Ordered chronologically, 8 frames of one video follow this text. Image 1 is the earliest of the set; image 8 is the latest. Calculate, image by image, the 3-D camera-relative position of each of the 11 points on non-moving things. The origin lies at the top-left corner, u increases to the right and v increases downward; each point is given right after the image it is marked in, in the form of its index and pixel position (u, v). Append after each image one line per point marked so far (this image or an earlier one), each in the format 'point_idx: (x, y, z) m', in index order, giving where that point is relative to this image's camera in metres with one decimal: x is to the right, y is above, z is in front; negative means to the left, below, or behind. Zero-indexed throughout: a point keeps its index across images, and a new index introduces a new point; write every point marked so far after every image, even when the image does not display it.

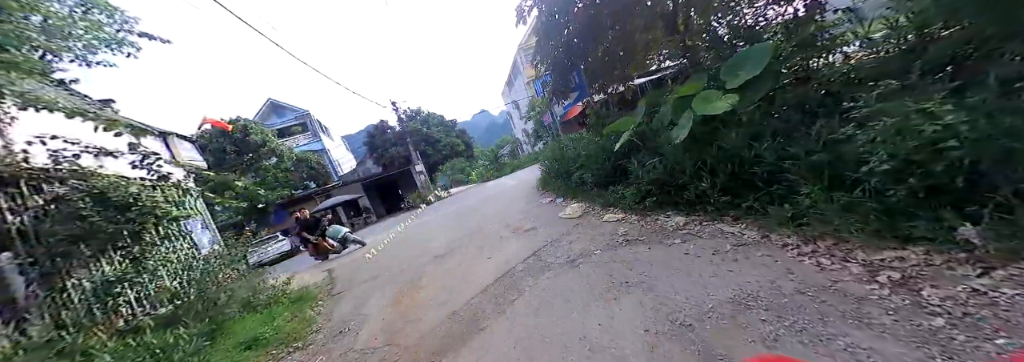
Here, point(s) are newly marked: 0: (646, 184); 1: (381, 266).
0: (+1.5, 0.0, +3.3) m
1: (-2.4, -1.5, +5.3) m
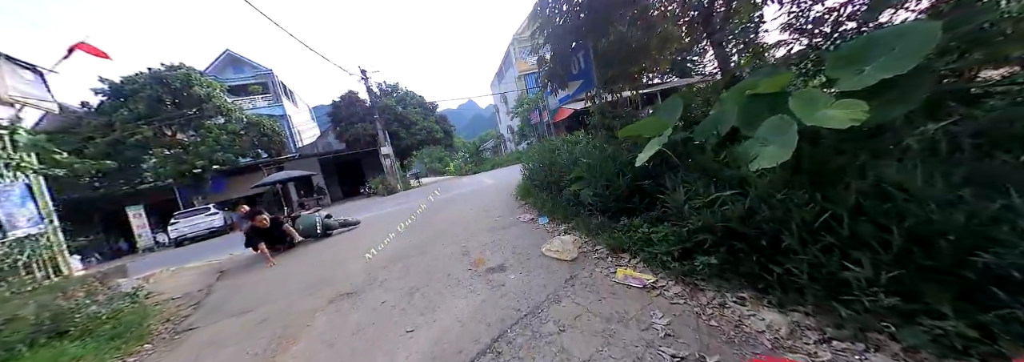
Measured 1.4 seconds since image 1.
0: (+1.3, -0.3, +2.0) m
1: (-3.0, -1.3, +3.8) m
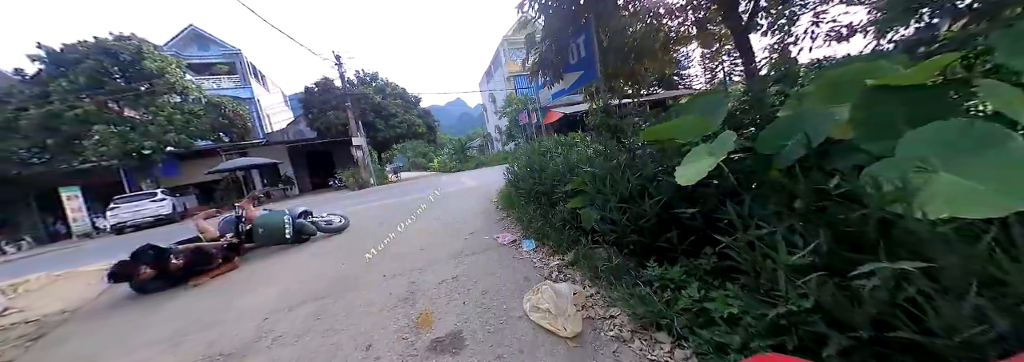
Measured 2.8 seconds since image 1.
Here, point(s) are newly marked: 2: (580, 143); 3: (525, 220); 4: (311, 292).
0: (+1.1, -0.5, +1.1) m
1: (-3.3, -1.2, +2.7) m
2: (+0.9, +0.5, +3.7) m
3: (+0.1, -0.5, +3.4) m
4: (-1.9, -1.0, +2.7) m
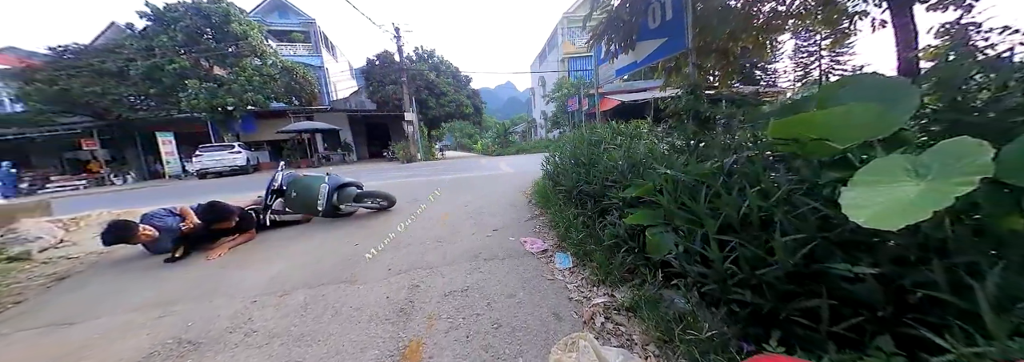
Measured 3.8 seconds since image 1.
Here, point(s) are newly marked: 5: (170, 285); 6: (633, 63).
0: (+1.1, -0.7, +0.3) m
1: (-3.1, -0.8, +2.5) m
2: (+1.4, +0.5, +2.9) m
3: (+0.5, -0.4, +2.7) m
4: (-1.7, -0.8, +2.3) m
5: (-2.8, -0.8, +2.3) m
6: (+1.5, +1.4, +3.3) m
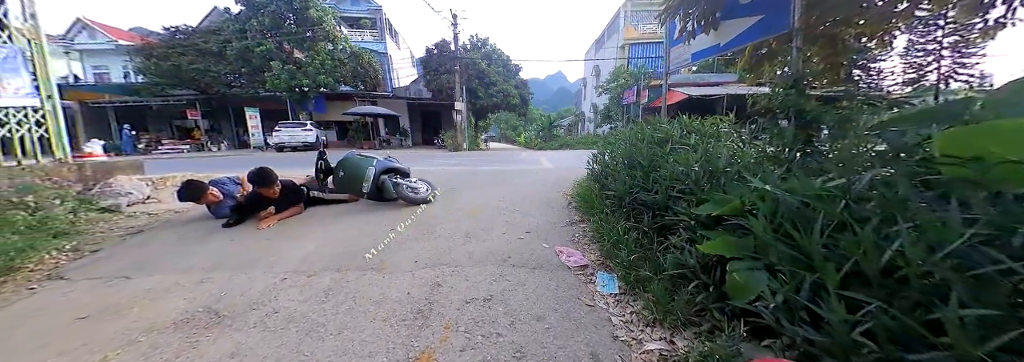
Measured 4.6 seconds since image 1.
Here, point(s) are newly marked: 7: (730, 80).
0: (+1.0, -0.8, -0.1) m
1: (-2.8, -0.5, +2.7) m
2: (+1.8, +0.3, +2.4) m
3: (+0.8, -0.5, +2.4) m
4: (-1.4, -0.6, +2.3) m
5: (-2.5, -0.6, +2.4) m
6: (+2.0, +1.3, +2.8) m
7: (+11.0, +5.0, +14.4) m
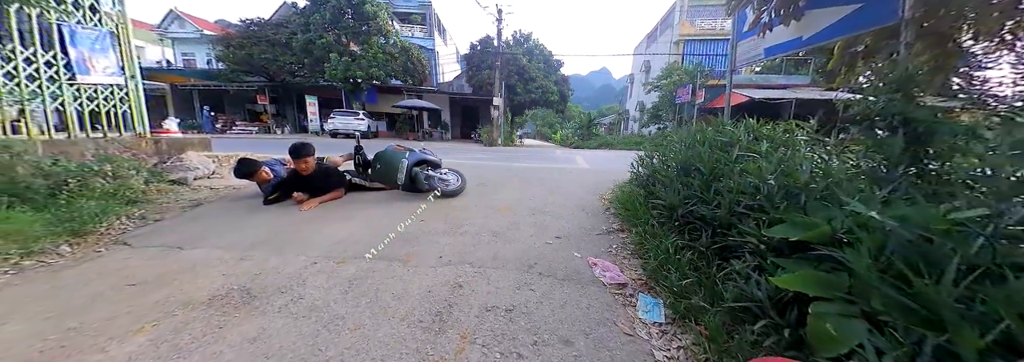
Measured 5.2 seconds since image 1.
0: (+0.9, -0.9, -0.4) m
1: (-2.5, -0.3, +2.8) m
2: (+2.0, +0.2, +2.0) m
3: (+1.0, -0.5, +2.1) m
4: (-1.2, -0.5, +2.3) m
5: (-2.3, -0.4, +2.5) m
6: (+2.4, +1.1, +2.3) m
7: (+12.9, +4.4, +12.7) m
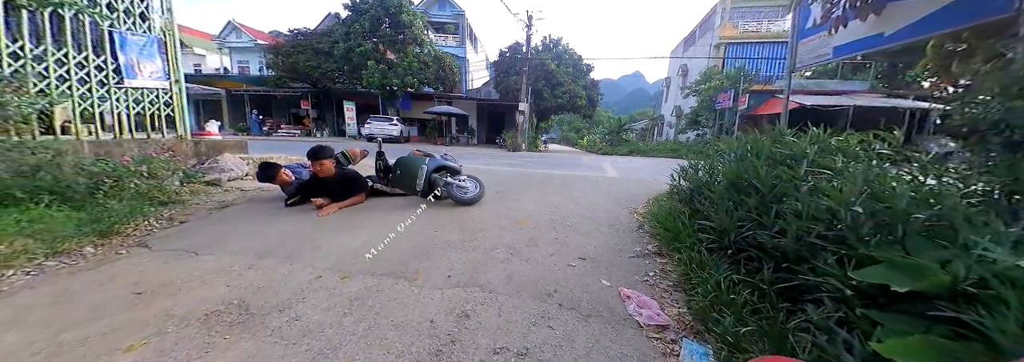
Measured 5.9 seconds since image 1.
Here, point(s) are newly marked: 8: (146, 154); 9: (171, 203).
0: (+0.8, -1.0, -0.6) m
1: (-2.3, -0.4, +2.8) m
2: (+2.2, +0.1, +1.6) m
3: (+1.1, -0.6, +1.8) m
4: (-1.0, -0.6, +2.2) m
5: (-2.1, -0.5, +2.5) m
6: (+2.6, +0.9, +1.9) m
7: (+14.0, +3.7, +11.4) m
8: (-4.5, +0.3, +3.5) m
9: (-3.5, -0.2, +2.9) m
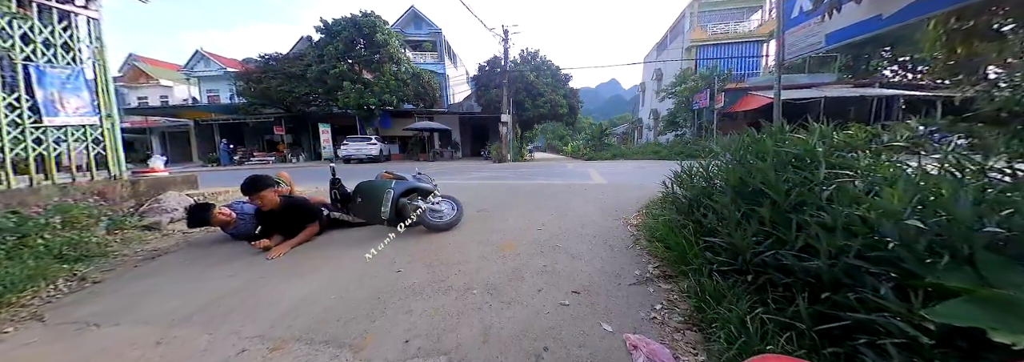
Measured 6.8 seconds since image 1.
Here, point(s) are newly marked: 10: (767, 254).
0: (+0.8, -1.0, -1.0) m
1: (-2.4, -0.7, +2.4) m
2: (+2.0, +0.1, +1.4) m
3: (+1.0, -0.7, +1.5) m
4: (-1.2, -0.8, +1.8) m
5: (-2.2, -0.8, +2.1) m
6: (+2.3, +1.0, +1.7) m
7: (+13.2, +4.2, +11.7) m
8: (-4.8, -0.2, +3.0) m
9: (-3.7, -0.7, +2.5) m
10: (+1.3, -0.4, +1.5) m
